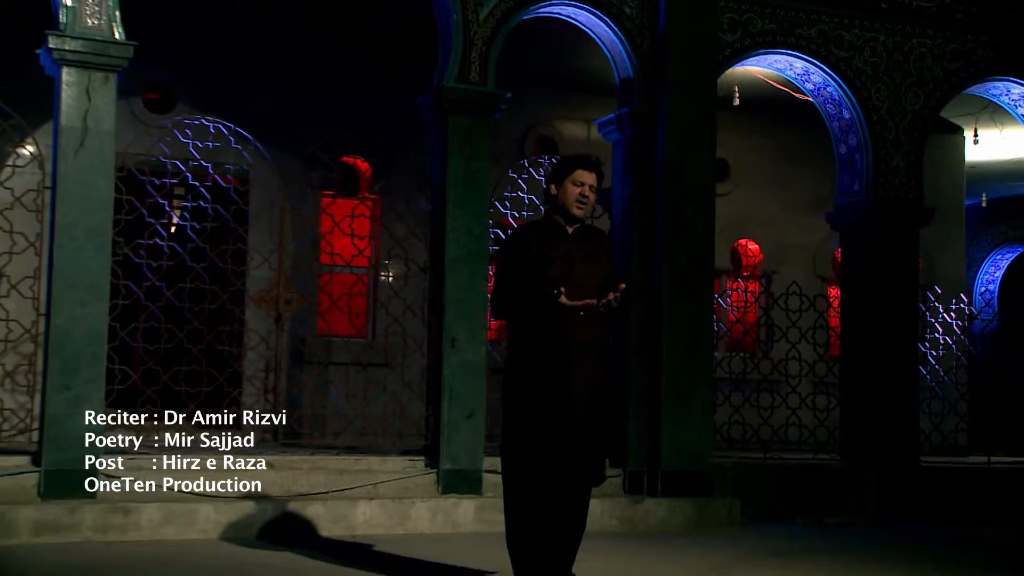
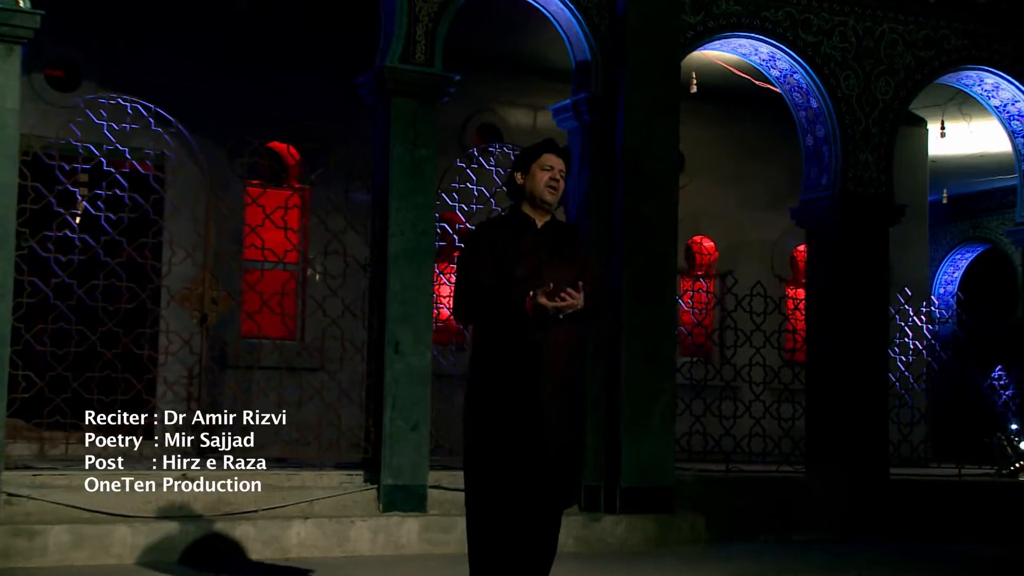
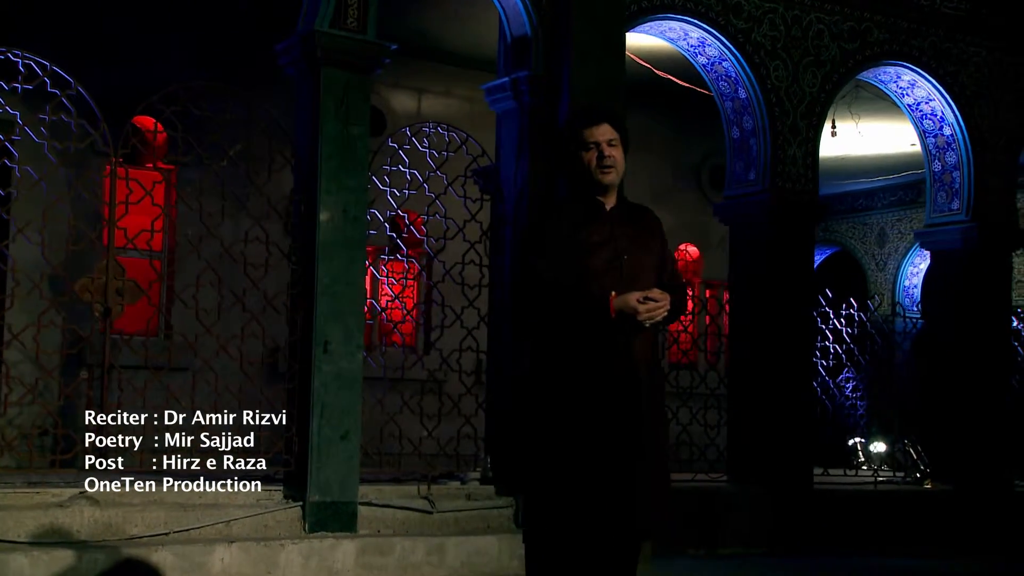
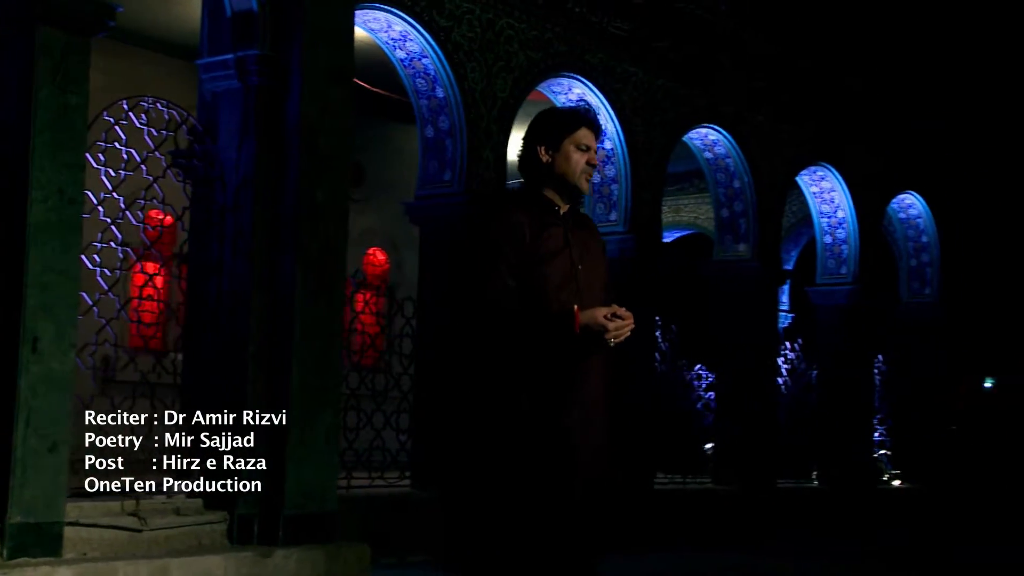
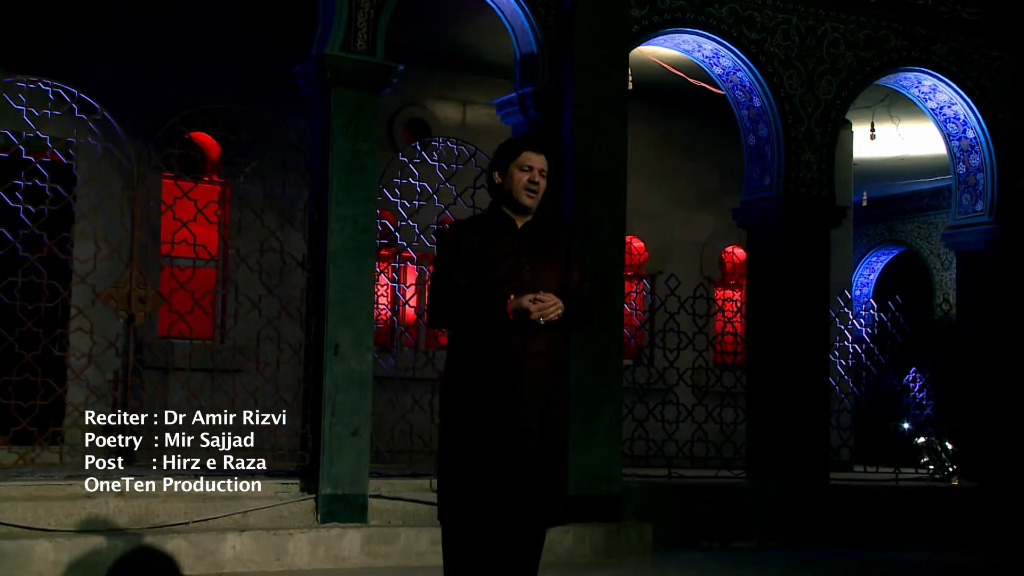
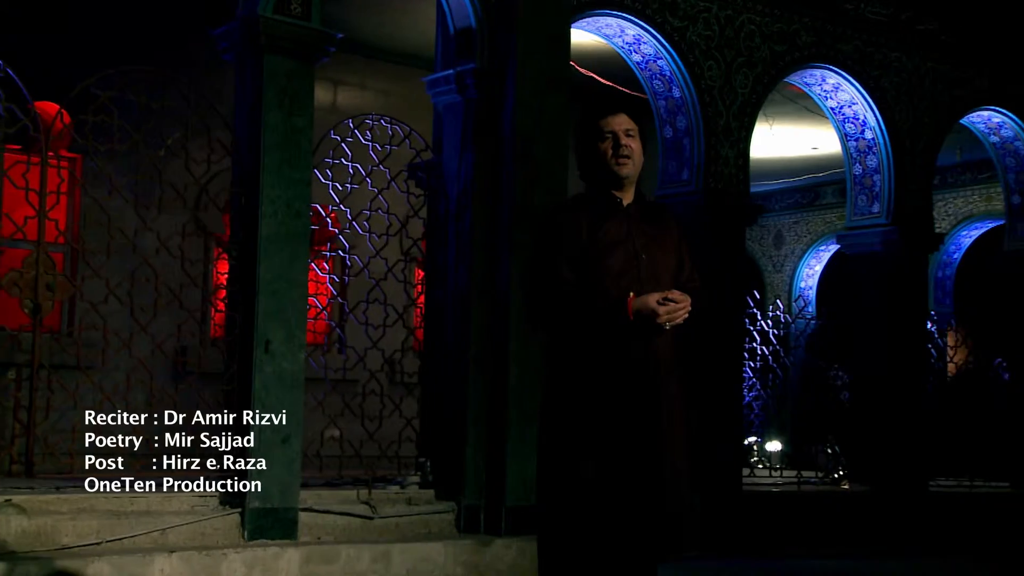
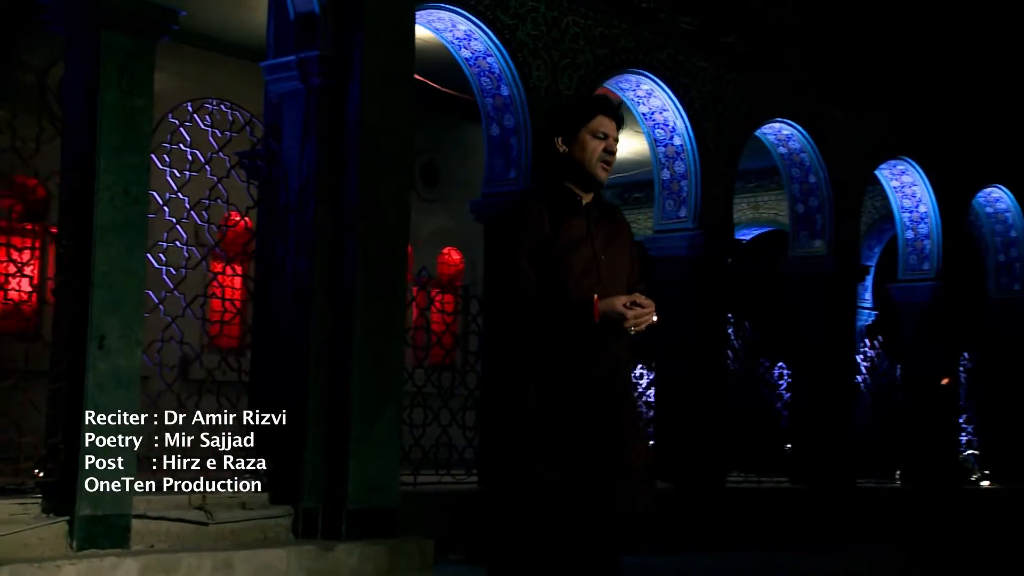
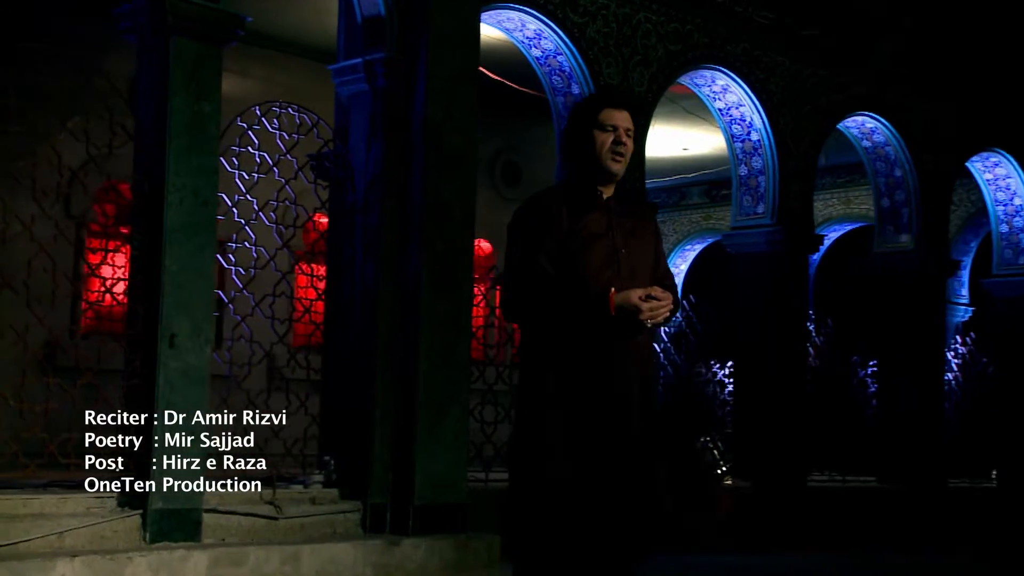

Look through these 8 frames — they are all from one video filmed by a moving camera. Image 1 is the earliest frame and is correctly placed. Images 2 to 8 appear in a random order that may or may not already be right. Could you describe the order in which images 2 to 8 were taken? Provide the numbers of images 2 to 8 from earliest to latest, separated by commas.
2, 5, 3, 6, 8, 7, 4
